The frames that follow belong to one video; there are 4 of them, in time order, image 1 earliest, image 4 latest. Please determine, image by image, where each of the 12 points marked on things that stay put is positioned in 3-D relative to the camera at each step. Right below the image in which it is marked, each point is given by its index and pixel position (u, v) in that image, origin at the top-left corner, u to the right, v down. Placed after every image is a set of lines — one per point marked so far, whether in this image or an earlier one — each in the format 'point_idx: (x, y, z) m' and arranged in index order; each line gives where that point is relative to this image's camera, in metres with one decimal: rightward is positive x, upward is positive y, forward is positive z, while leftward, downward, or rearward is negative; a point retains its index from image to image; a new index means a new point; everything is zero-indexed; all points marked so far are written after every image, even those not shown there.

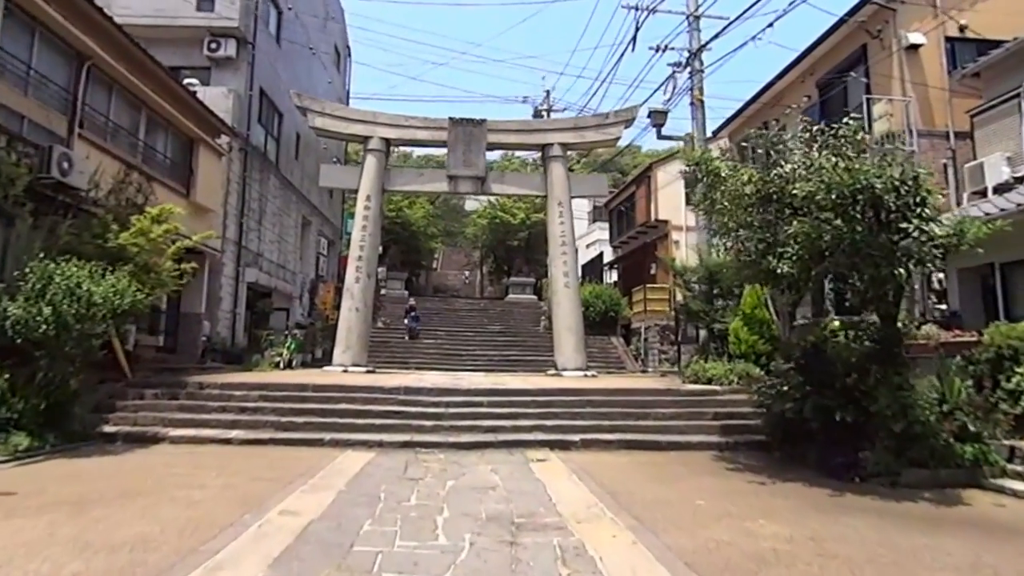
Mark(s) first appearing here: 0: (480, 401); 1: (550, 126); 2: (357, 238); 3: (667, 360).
0: (-0.4, -1.5, +8.1) m
1: (+0.8, +3.6, +13.9) m
2: (-3.3, +1.1, +13.3) m
3: (+4.3, -2.0, +17.1) m
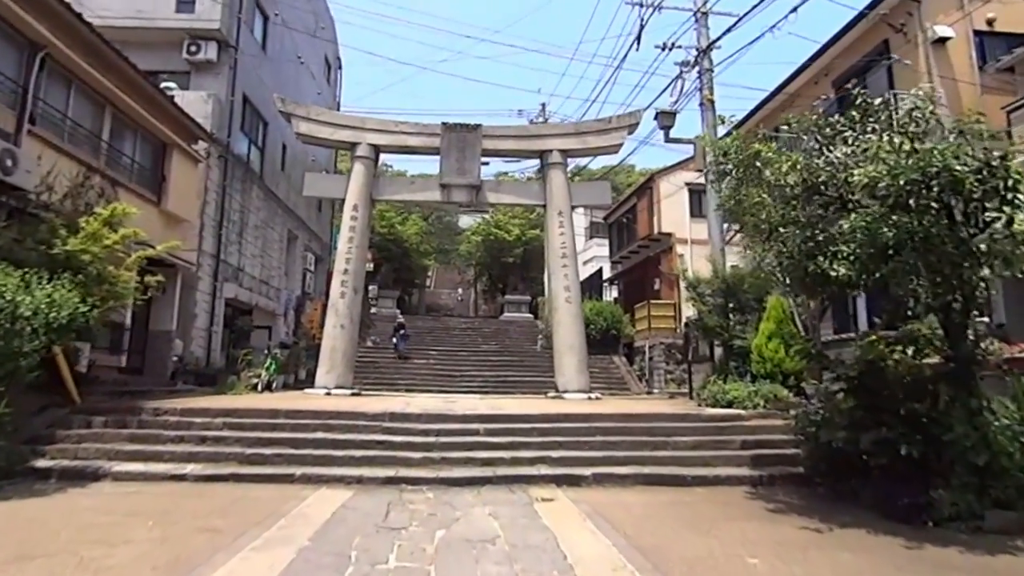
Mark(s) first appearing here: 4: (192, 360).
0: (-0.4, -1.6, +7.2) m
1: (+0.8, +3.3, +13.1) m
2: (-3.4, +0.8, +12.4) m
3: (+4.2, -2.4, +16.1) m
4: (-6.2, -1.4, +11.9) m
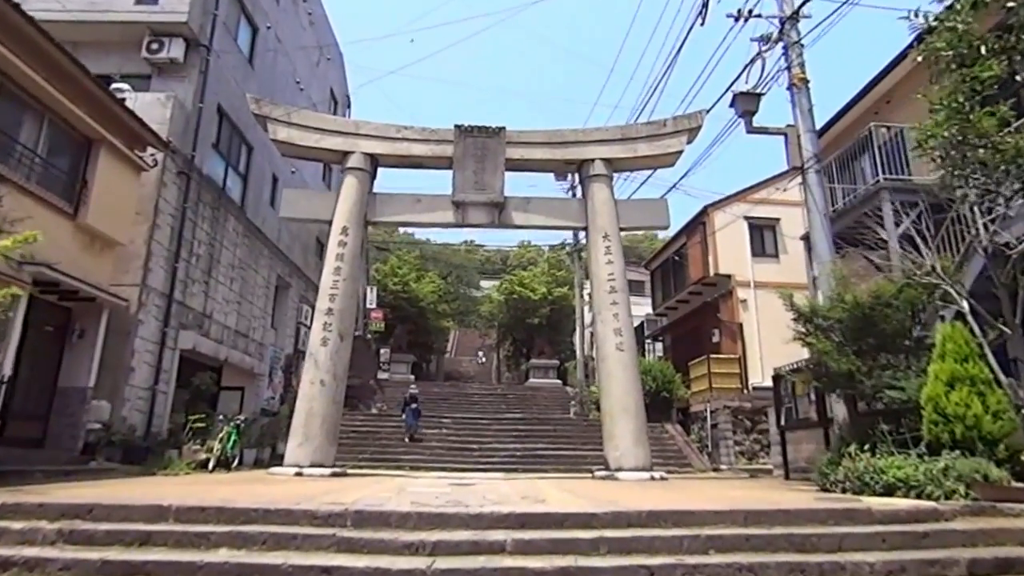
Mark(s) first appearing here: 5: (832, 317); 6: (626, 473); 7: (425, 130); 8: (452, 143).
0: (-0.1, -1.7, +4.1) m
1: (+1.3, +2.6, +10.6) m
2: (-2.9, +0.1, +9.6) m
3: (+4.8, -3.4, +12.8) m
4: (-5.7, -2.1, +9.1) m
5: (+3.6, -0.3, +7.0) m
6: (+1.6, -2.7, +8.9) m
7: (-1.5, +2.7, +10.5) m
8: (-1.0, +2.5, +10.5) m
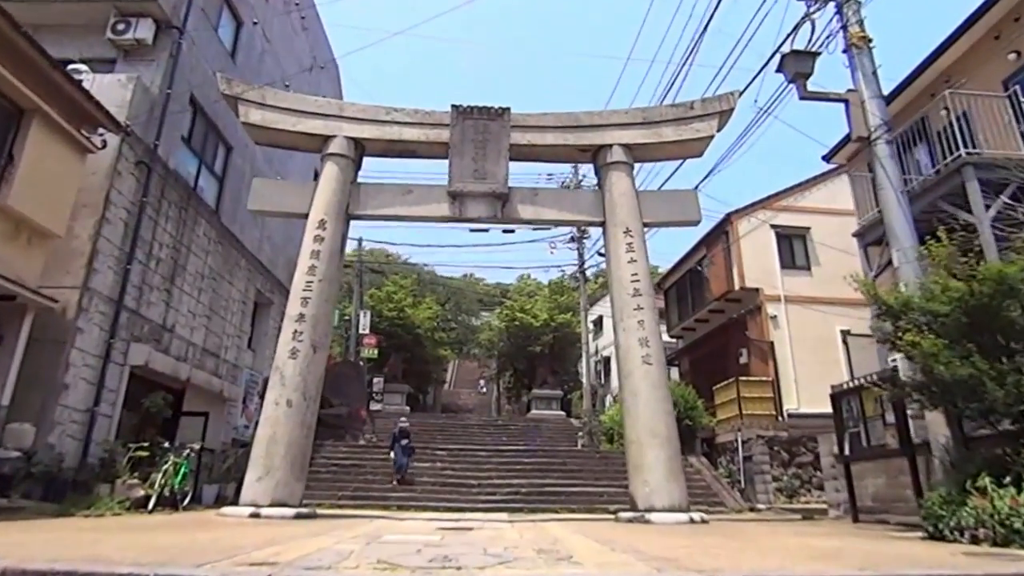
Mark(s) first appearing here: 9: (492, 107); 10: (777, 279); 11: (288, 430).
0: (0.0, -1.4, +2.5) m
1: (+1.4, +2.5, +9.2) m
2: (-2.8, 0.0, +8.2) m
3: (+4.9, -3.6, +11.1) m
4: (-5.6, -2.1, +7.5) m
5: (+3.7, -0.2, +5.4) m
6: (+1.7, -2.6, +7.2) m
7: (-1.4, +2.6, +9.1) m
8: (-0.9, +2.4, +9.1) m
9: (-0.3, +2.6, +9.1) m
10: (+5.8, +0.2, +13.6) m
11: (-2.7, -1.7, +7.5) m
